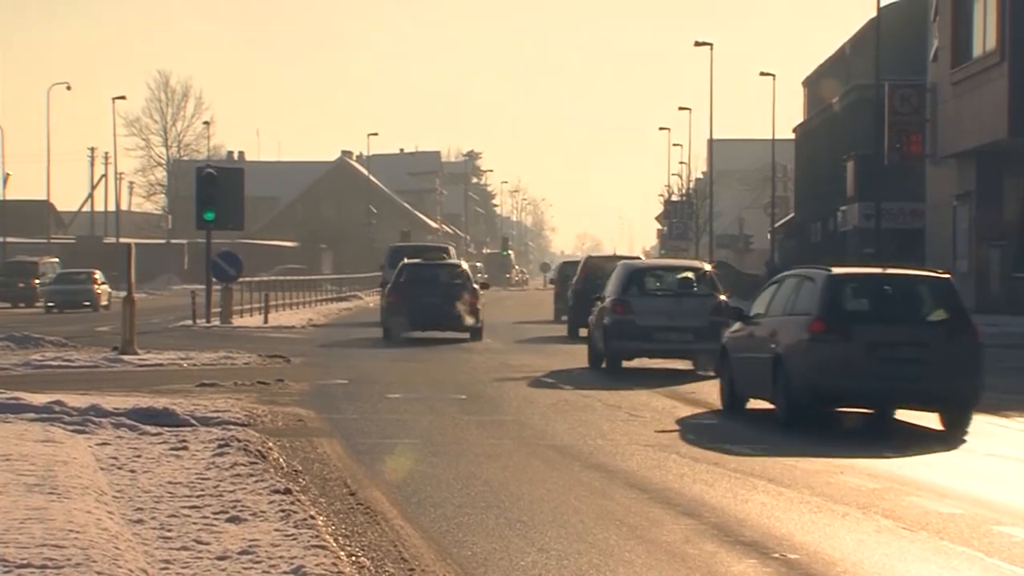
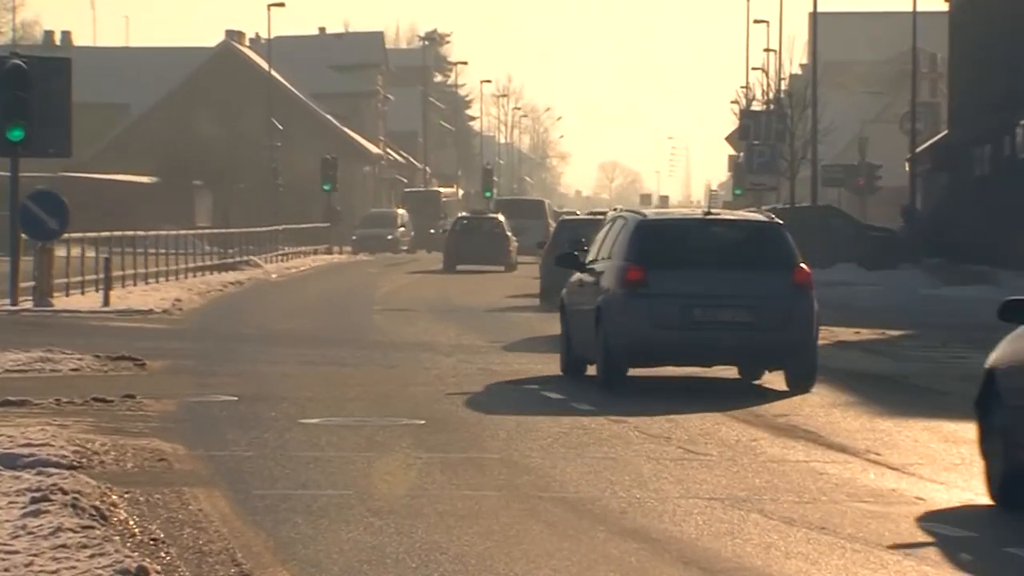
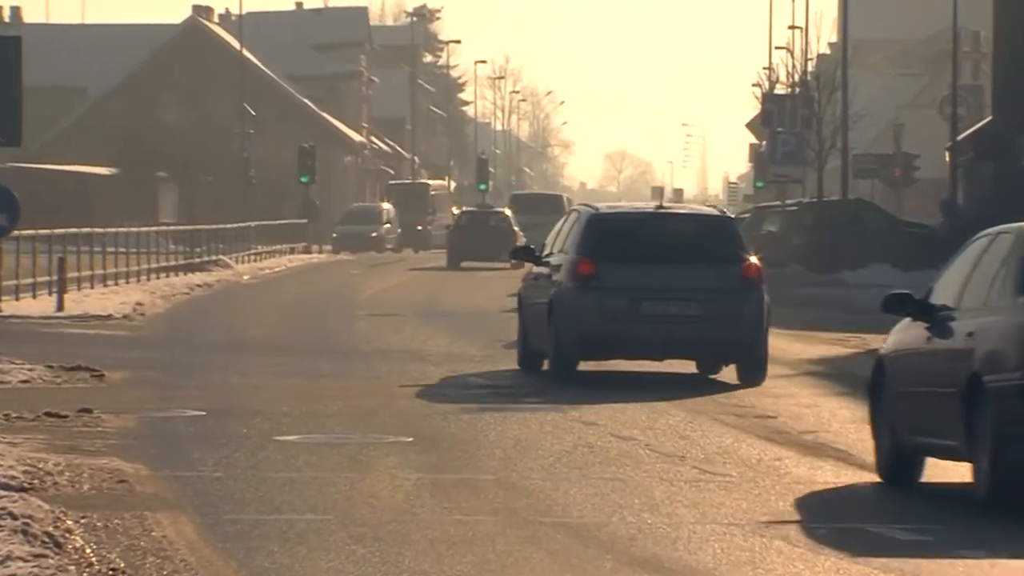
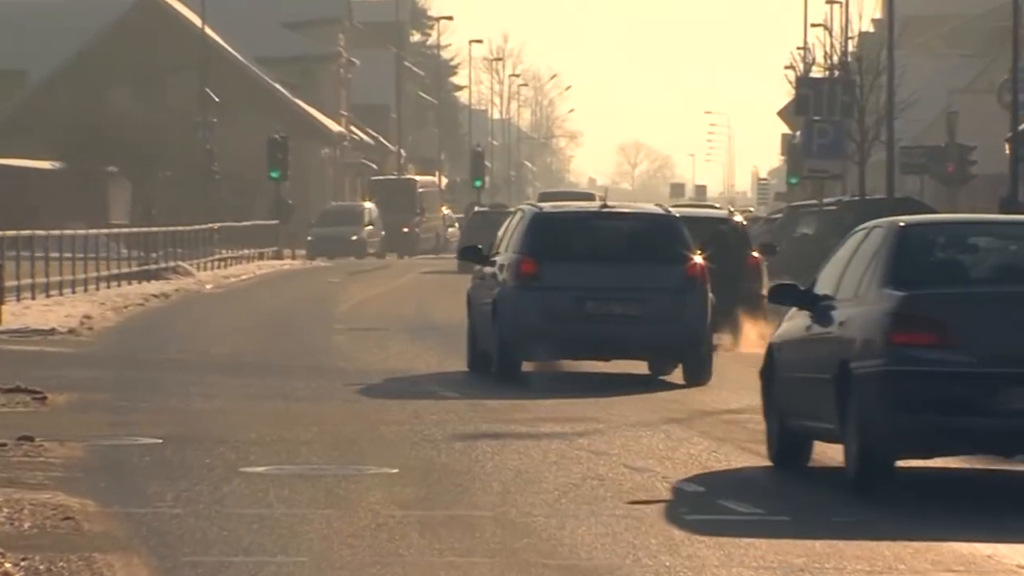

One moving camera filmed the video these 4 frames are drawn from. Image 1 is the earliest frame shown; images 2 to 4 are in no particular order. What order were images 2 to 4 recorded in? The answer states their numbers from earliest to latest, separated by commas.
2, 3, 4
